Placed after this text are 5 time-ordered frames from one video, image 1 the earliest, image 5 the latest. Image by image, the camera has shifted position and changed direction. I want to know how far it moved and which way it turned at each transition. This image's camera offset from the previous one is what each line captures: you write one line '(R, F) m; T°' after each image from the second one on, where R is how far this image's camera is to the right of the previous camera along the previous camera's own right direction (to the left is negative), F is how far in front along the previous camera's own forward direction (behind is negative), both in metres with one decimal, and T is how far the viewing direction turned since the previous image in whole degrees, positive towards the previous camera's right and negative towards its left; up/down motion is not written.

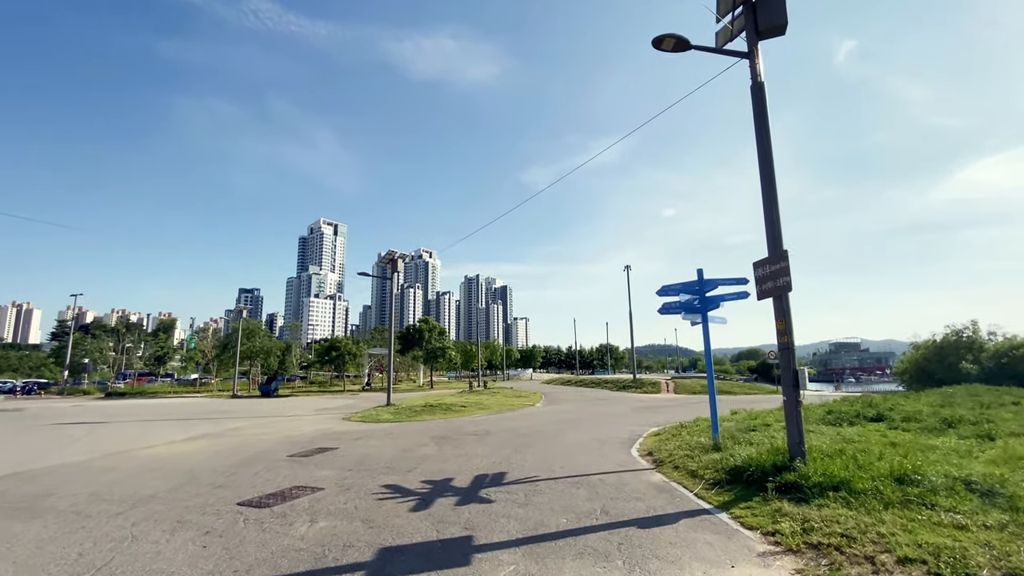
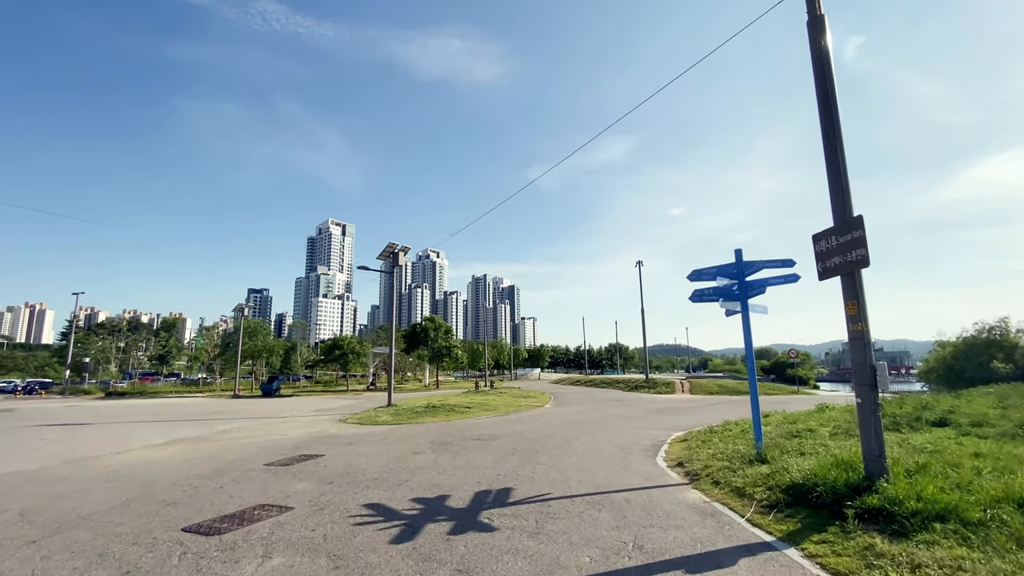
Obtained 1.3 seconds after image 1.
(0.0, +1.5) m; -1°
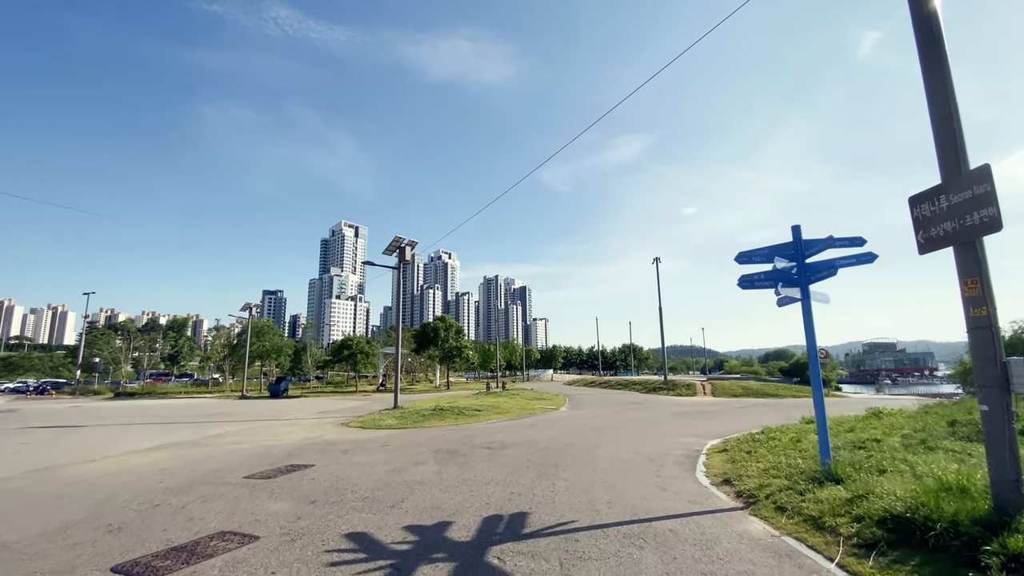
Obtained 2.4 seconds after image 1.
(0.0, +1.4) m; -1°
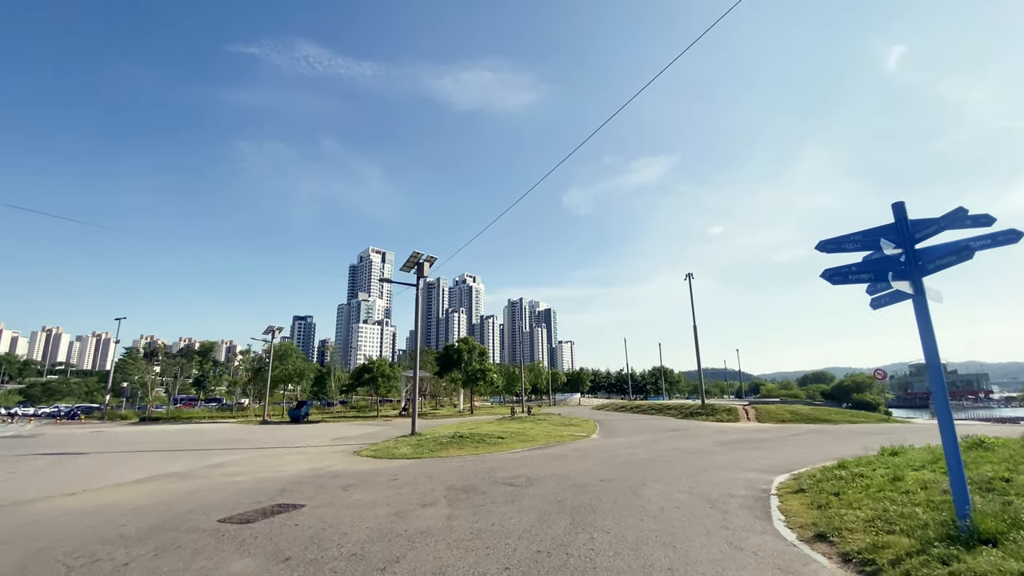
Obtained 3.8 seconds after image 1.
(0.0, +1.6) m; -3°
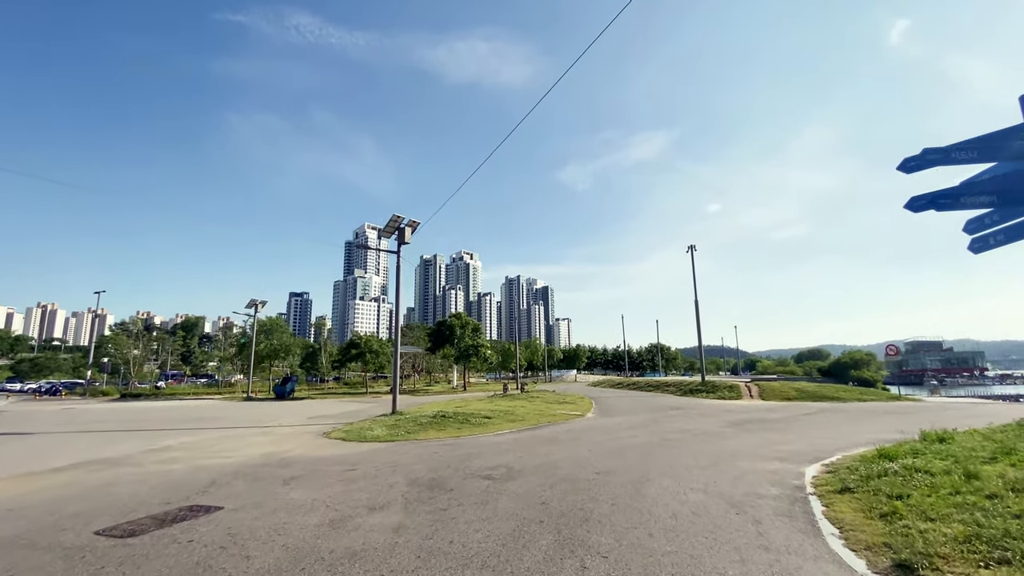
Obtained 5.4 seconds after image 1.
(+0.4, +1.9) m; 0°
